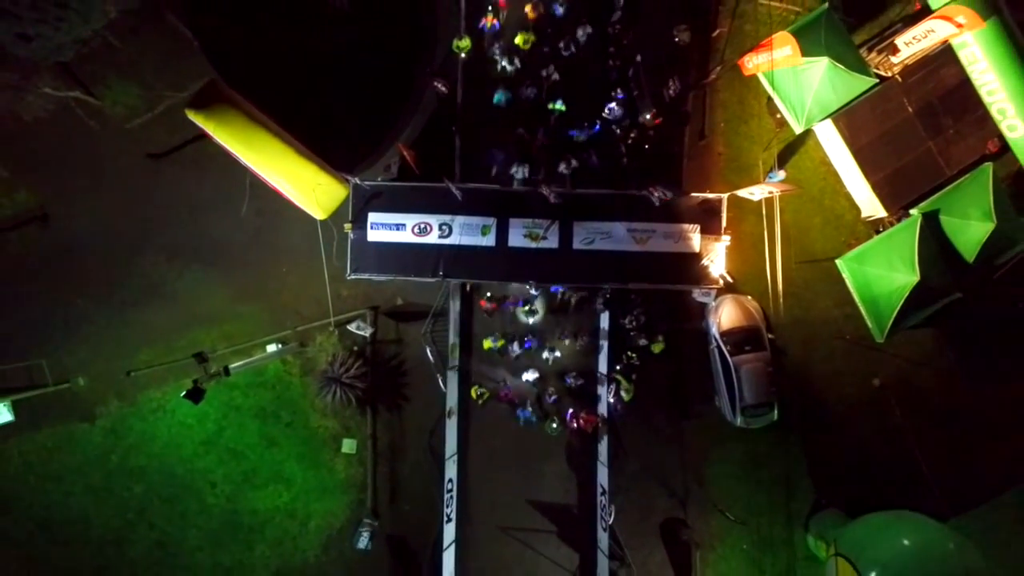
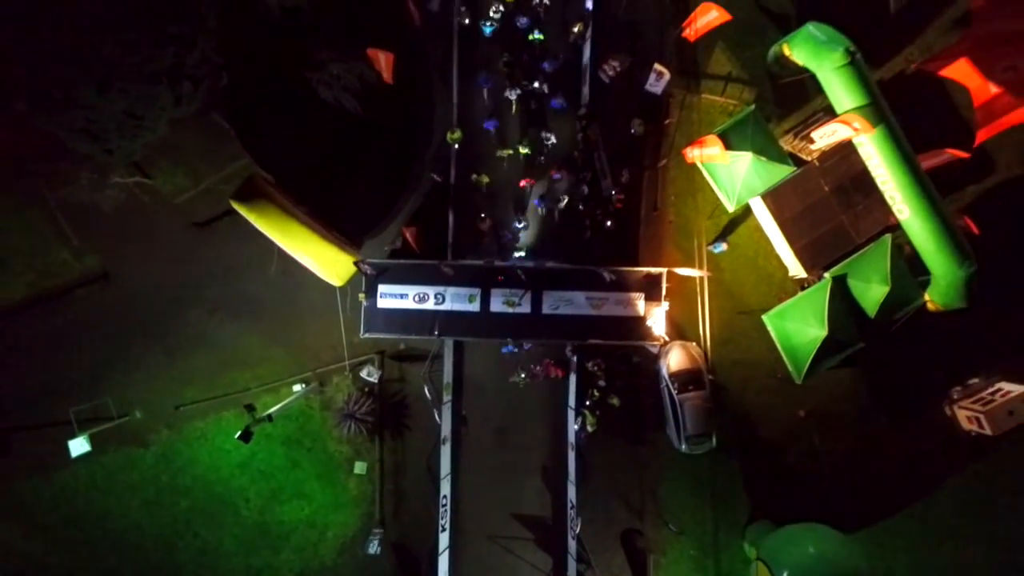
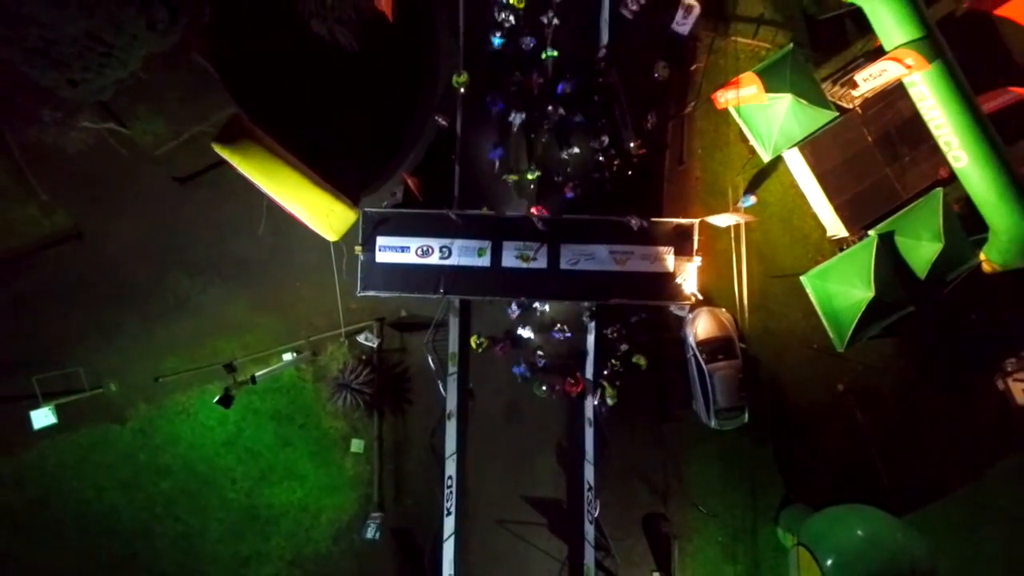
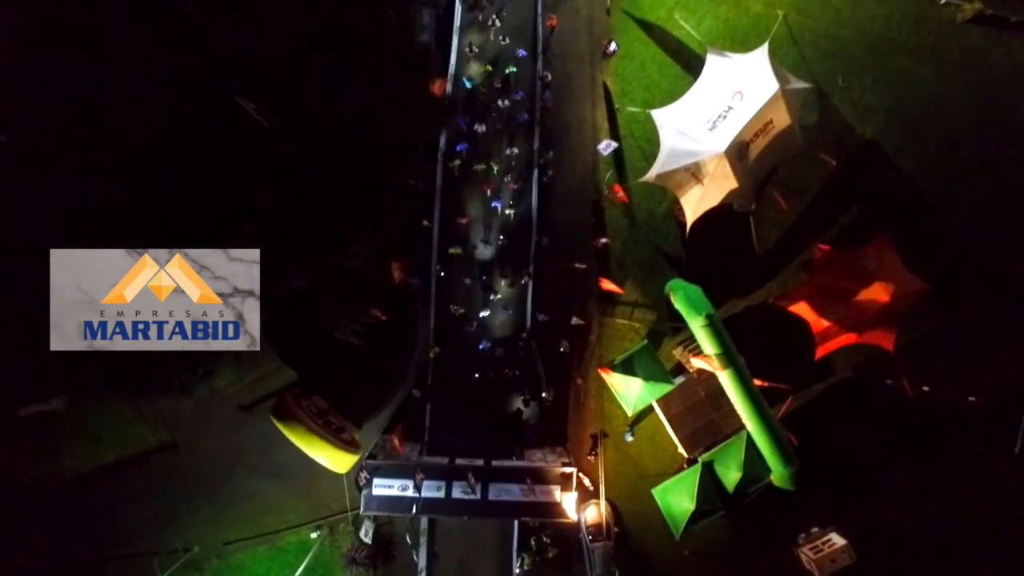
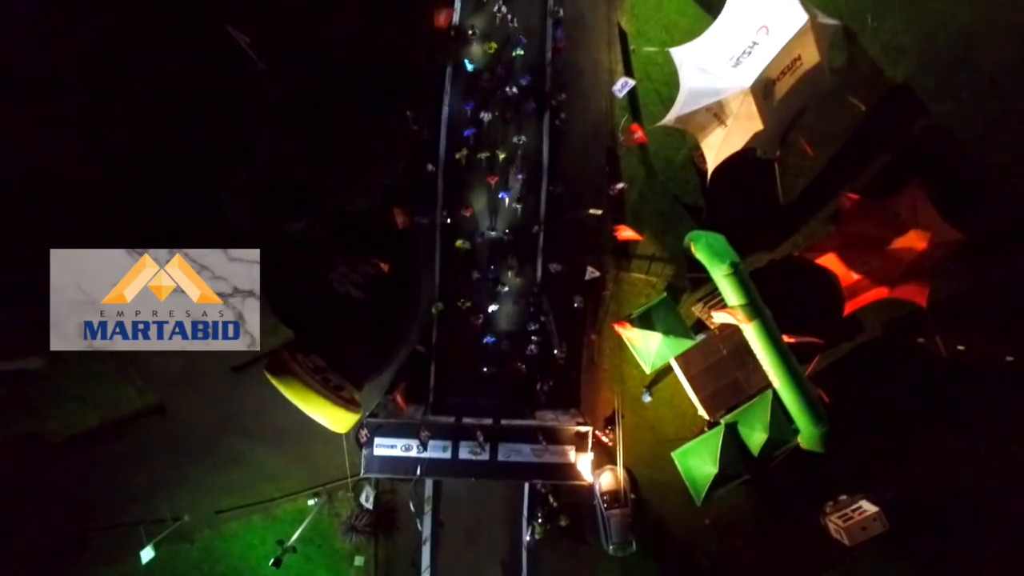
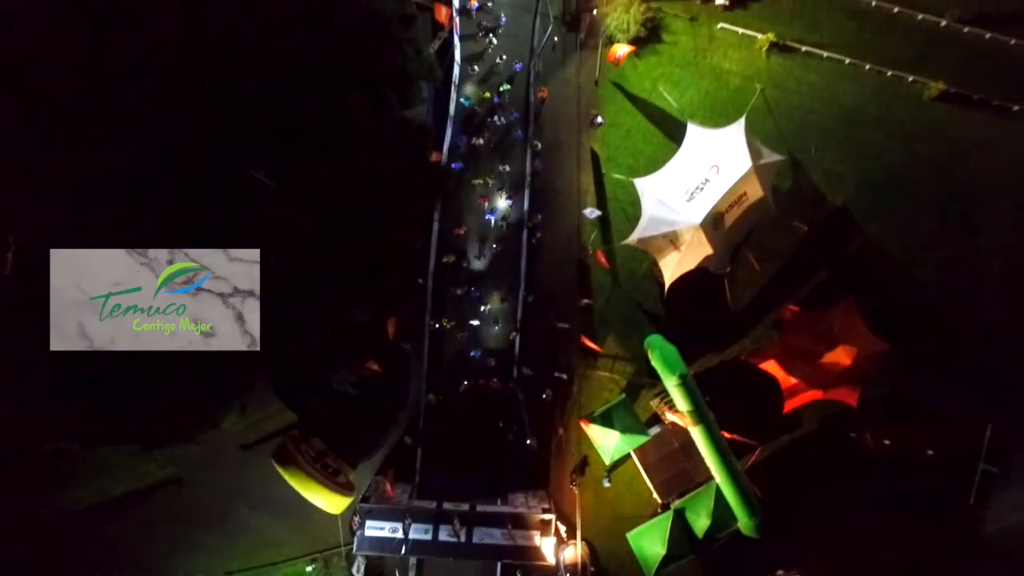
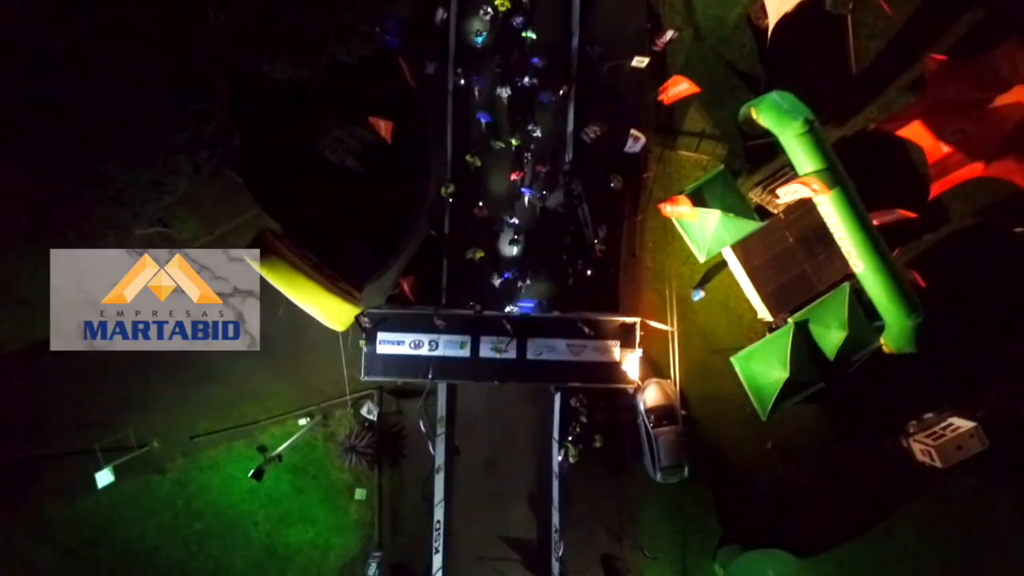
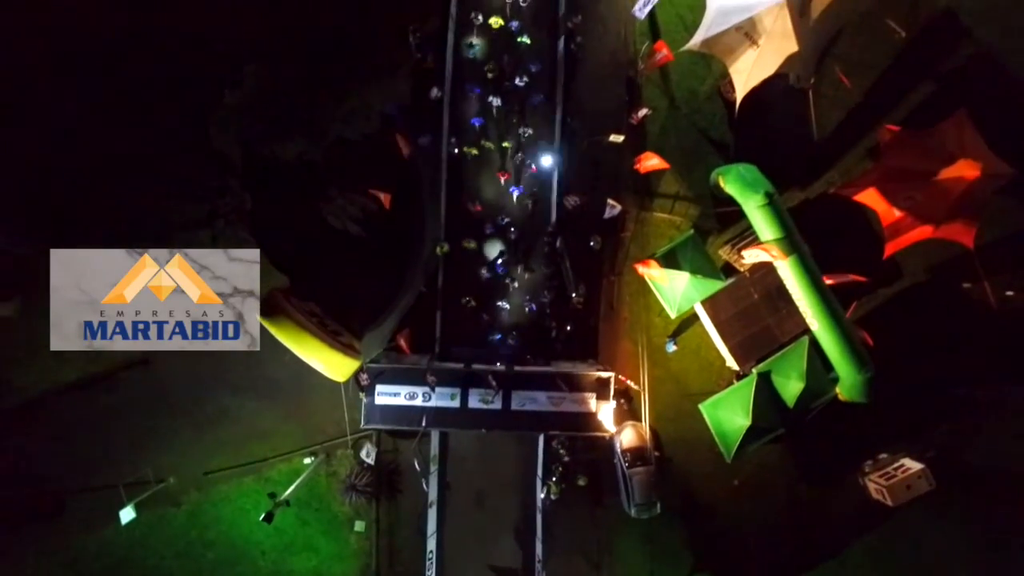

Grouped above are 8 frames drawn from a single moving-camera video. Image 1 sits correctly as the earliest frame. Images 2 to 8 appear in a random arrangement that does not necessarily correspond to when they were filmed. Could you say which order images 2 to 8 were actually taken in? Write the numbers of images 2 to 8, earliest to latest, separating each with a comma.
3, 2, 7, 8, 5, 4, 6
